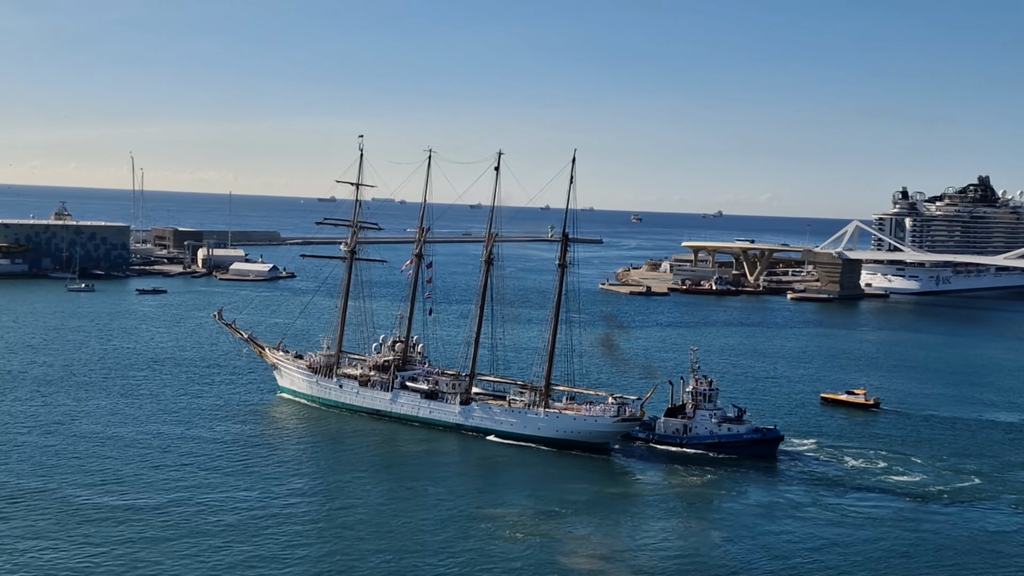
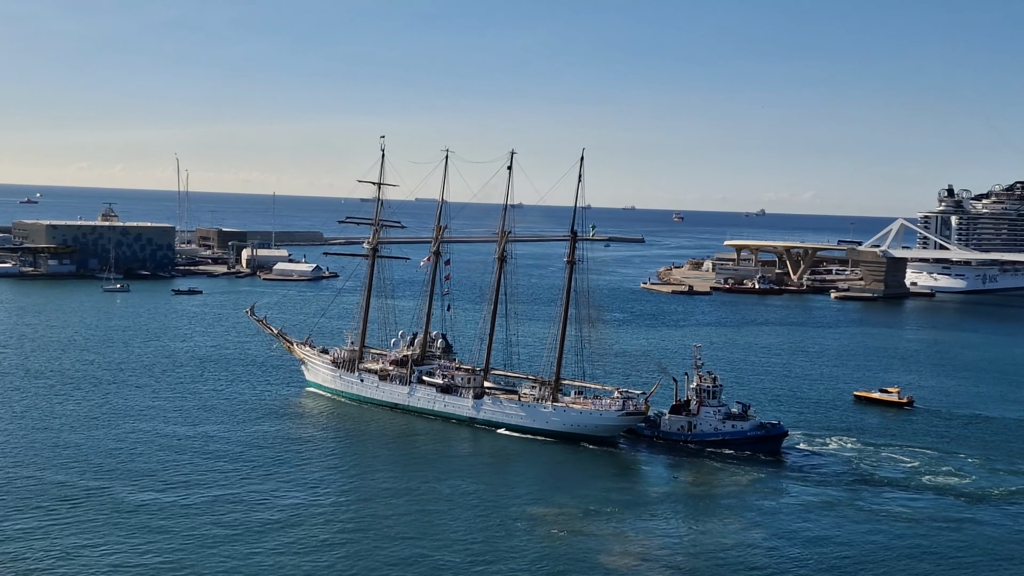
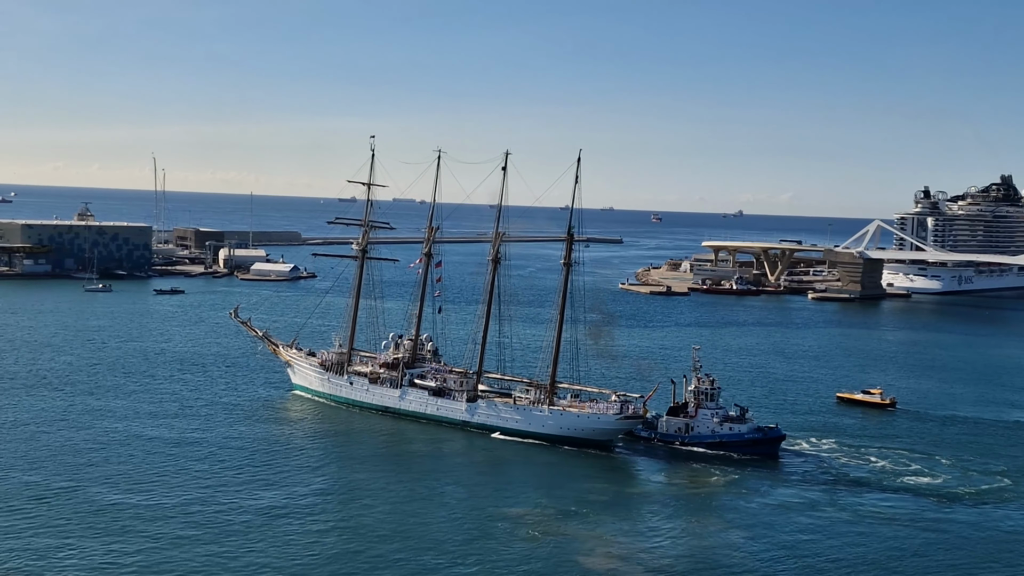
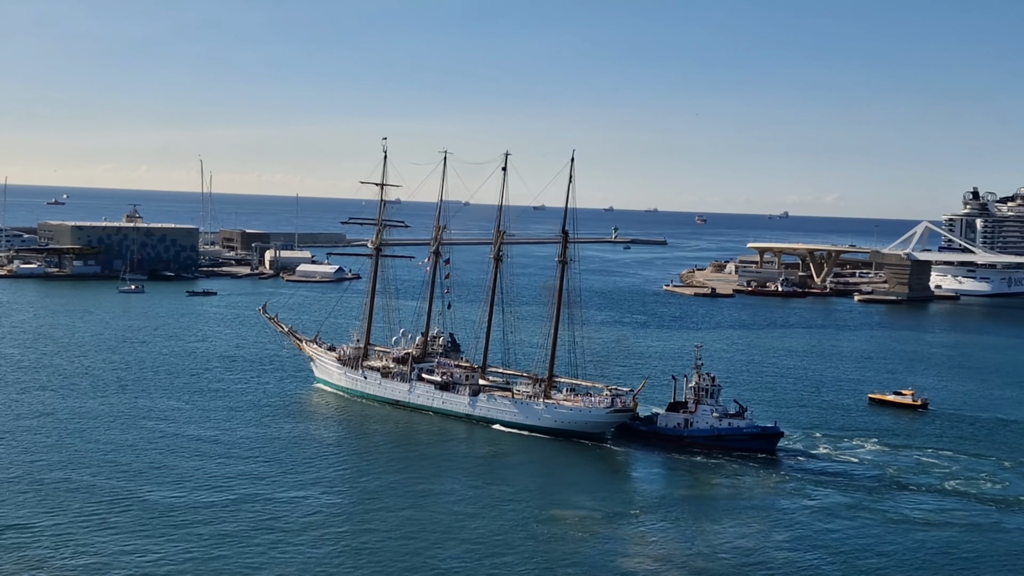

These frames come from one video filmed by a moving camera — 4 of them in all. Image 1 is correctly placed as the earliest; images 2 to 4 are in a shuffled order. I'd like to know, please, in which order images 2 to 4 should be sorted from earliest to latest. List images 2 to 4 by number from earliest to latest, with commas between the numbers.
3, 2, 4
